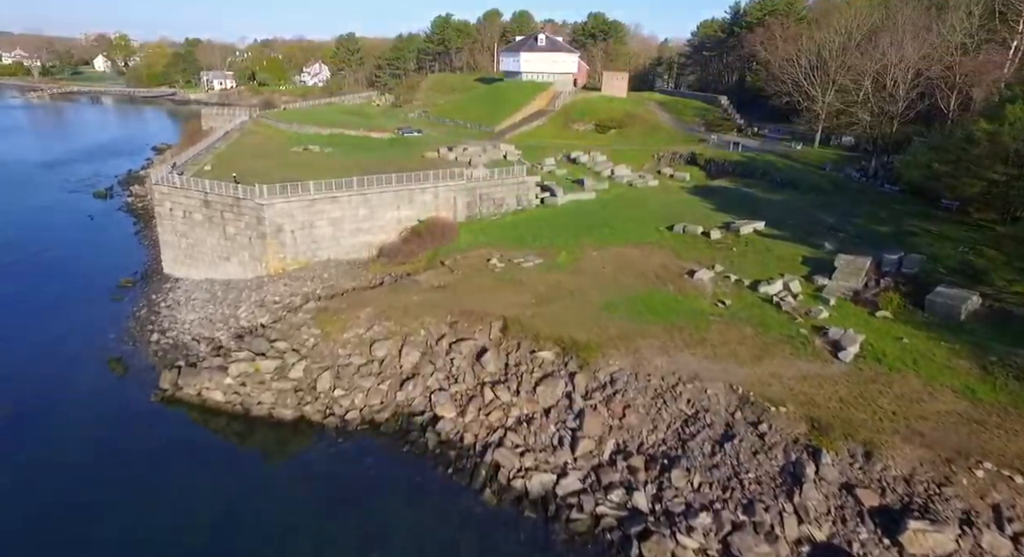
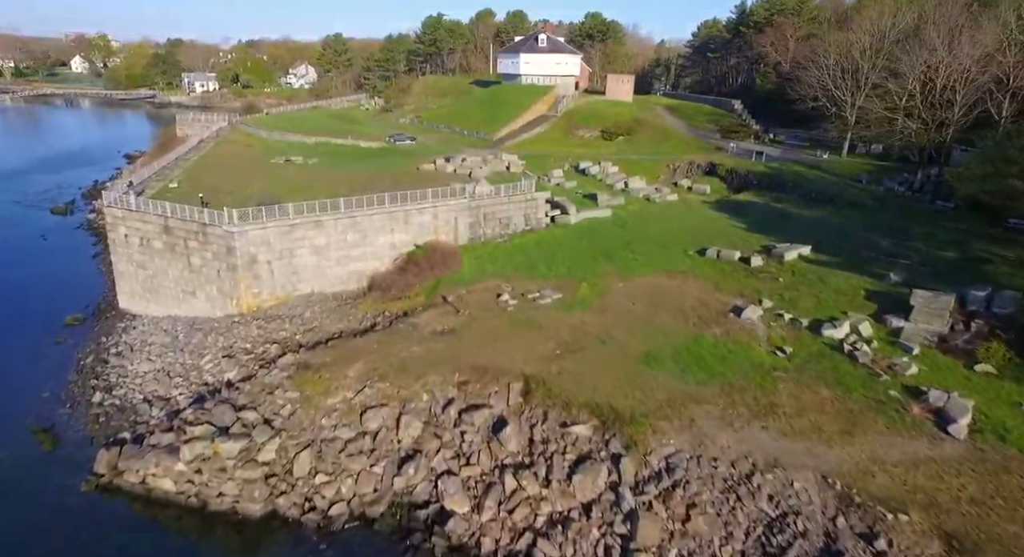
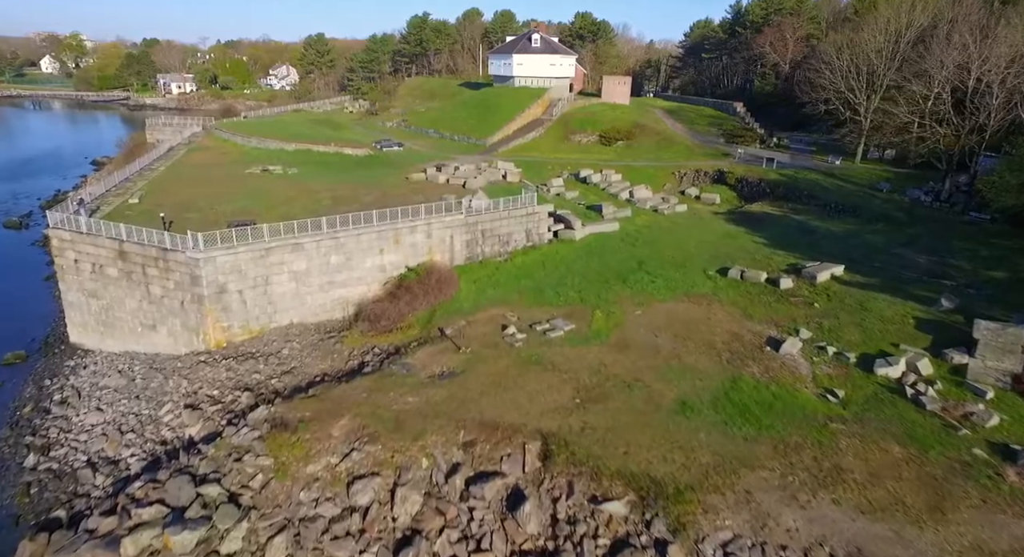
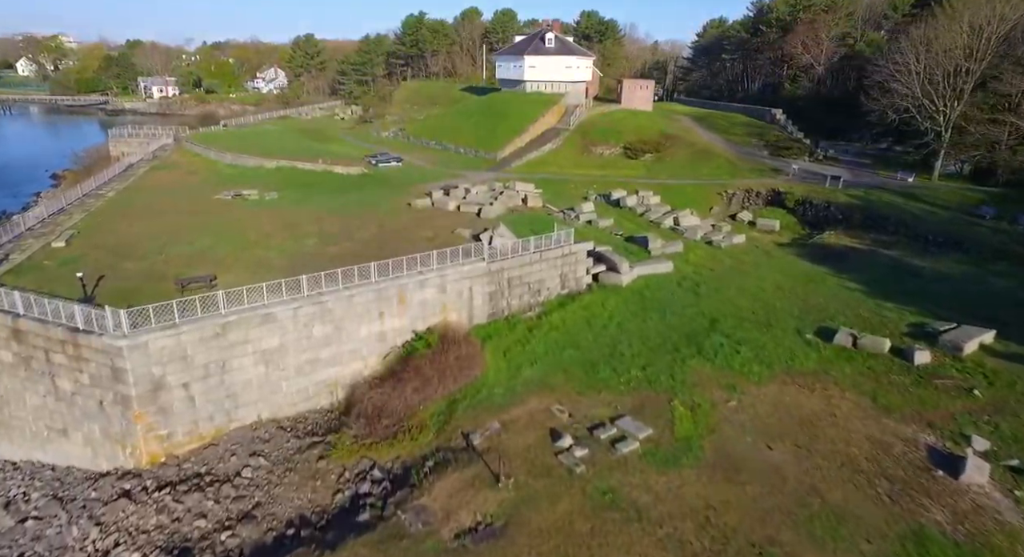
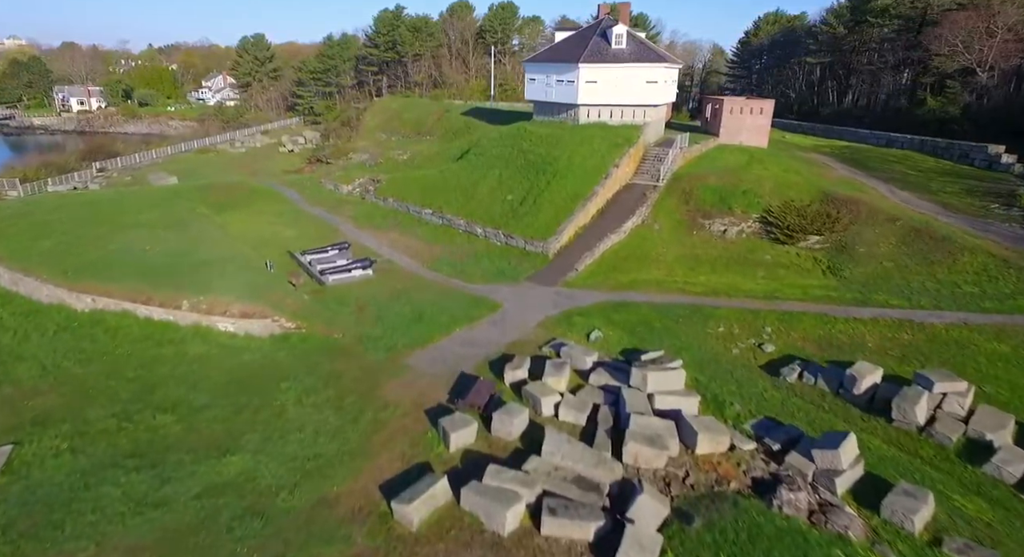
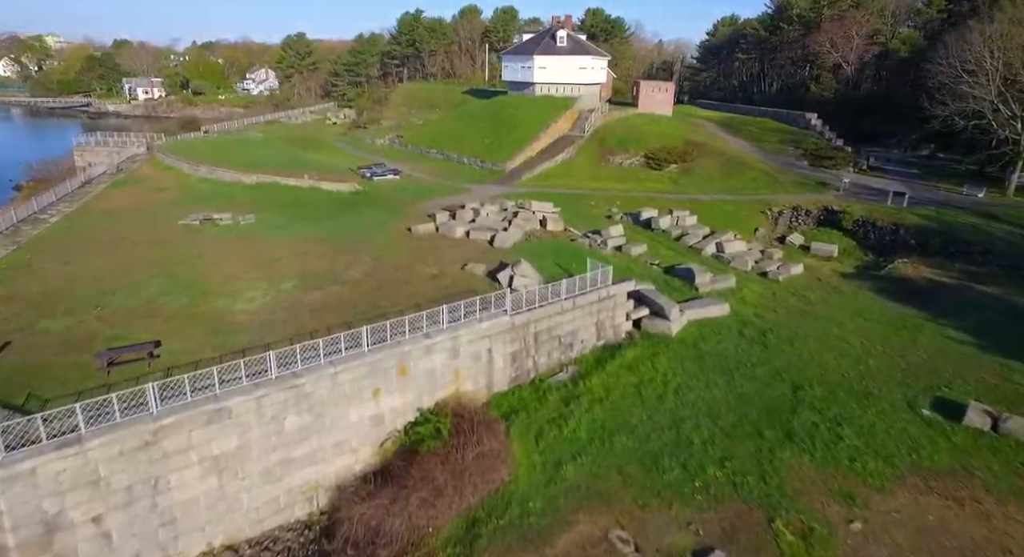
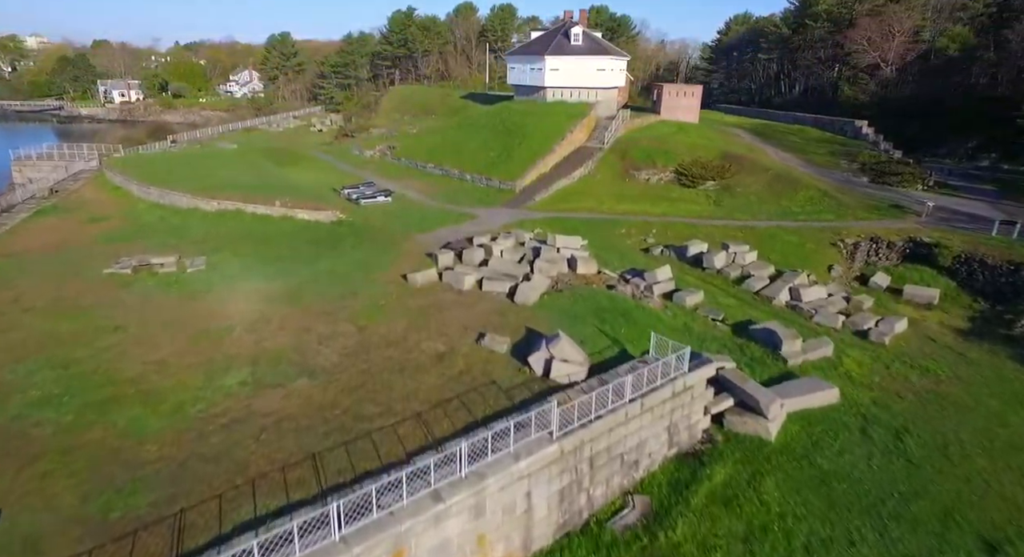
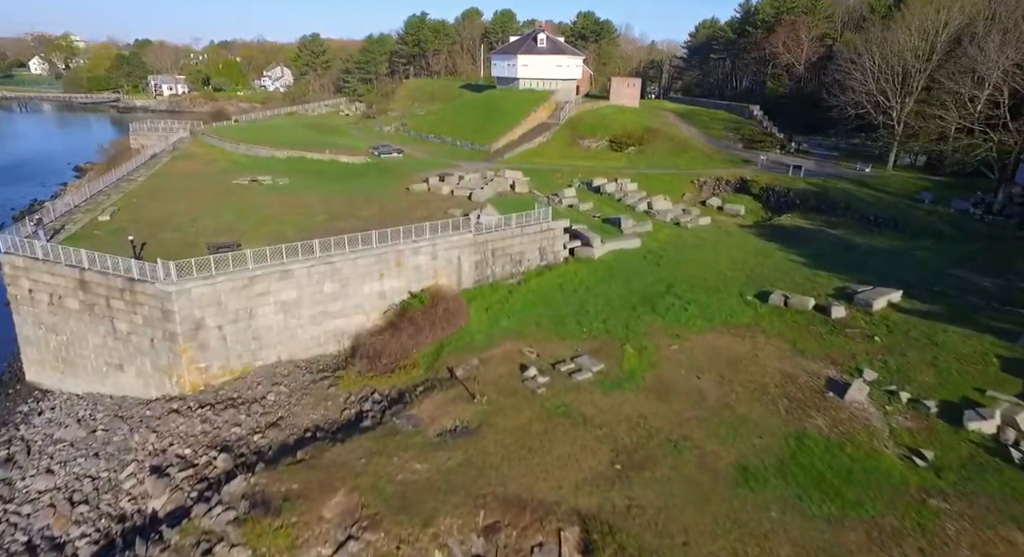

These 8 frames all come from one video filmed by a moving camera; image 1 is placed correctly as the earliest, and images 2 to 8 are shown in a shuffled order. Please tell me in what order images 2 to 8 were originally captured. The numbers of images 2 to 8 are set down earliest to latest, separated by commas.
2, 3, 8, 4, 6, 7, 5
